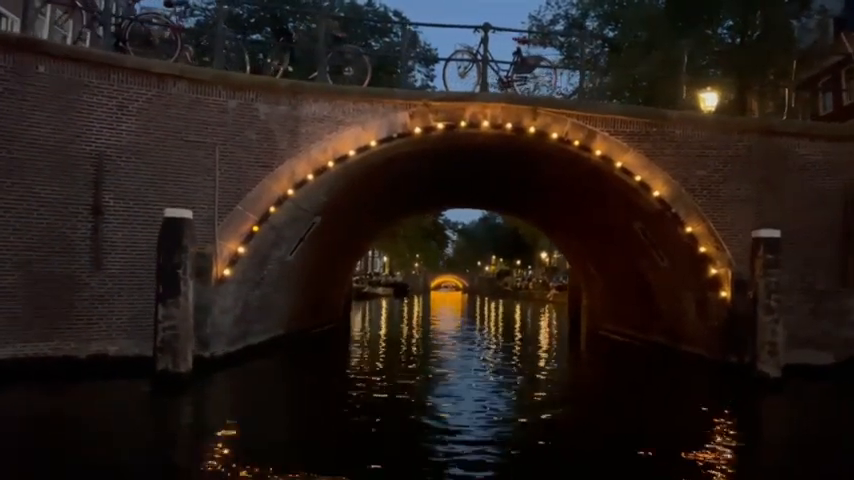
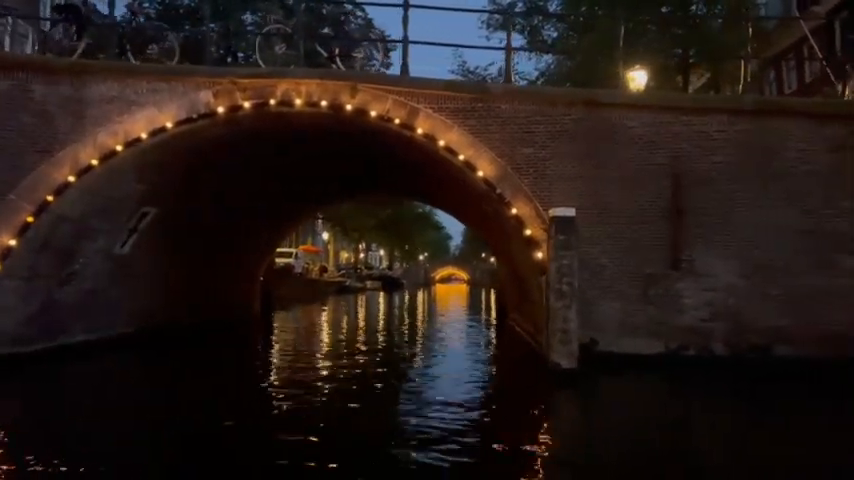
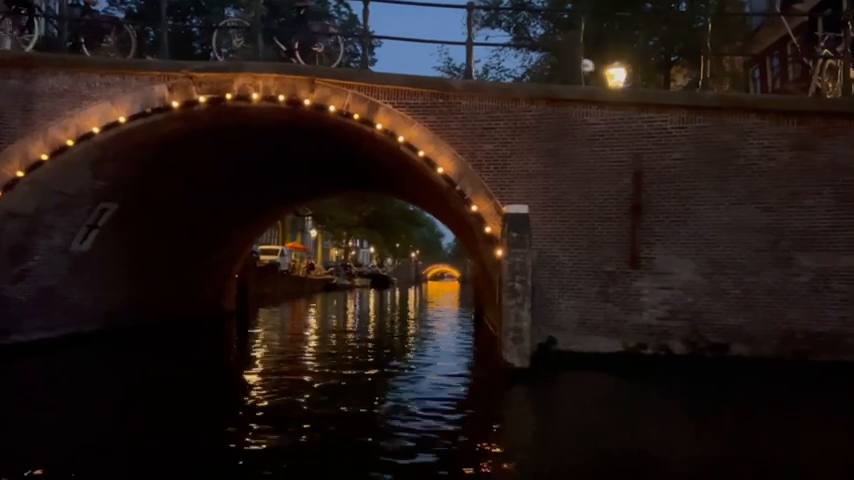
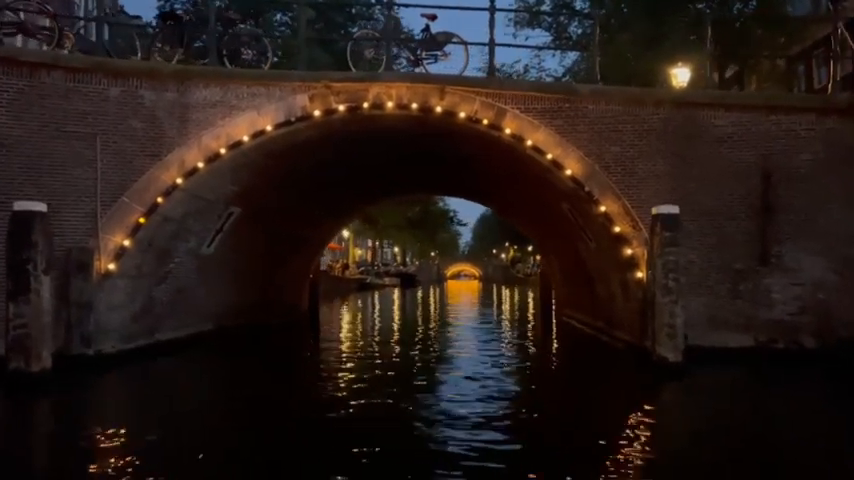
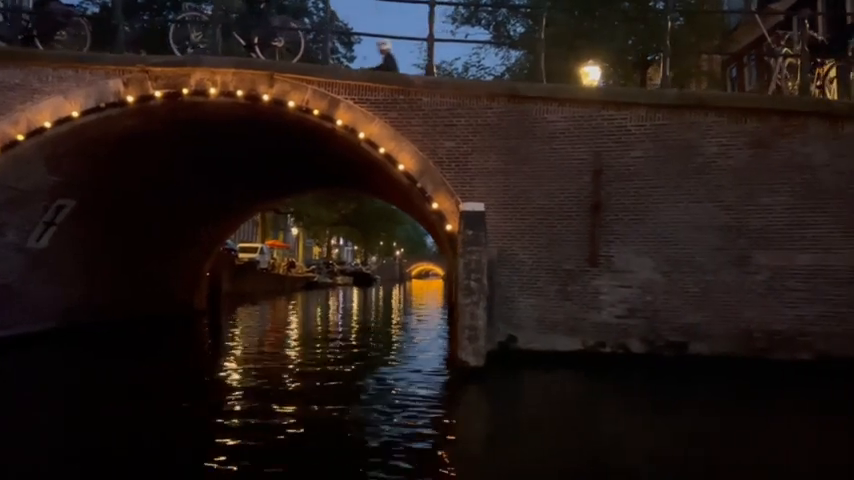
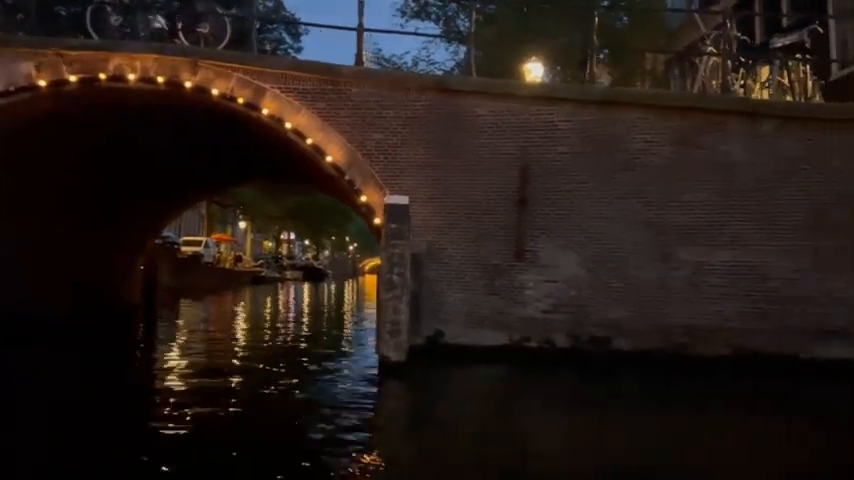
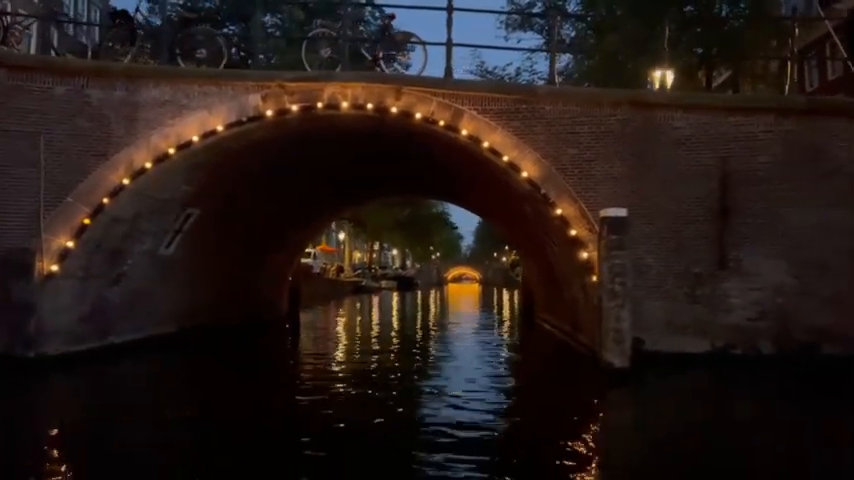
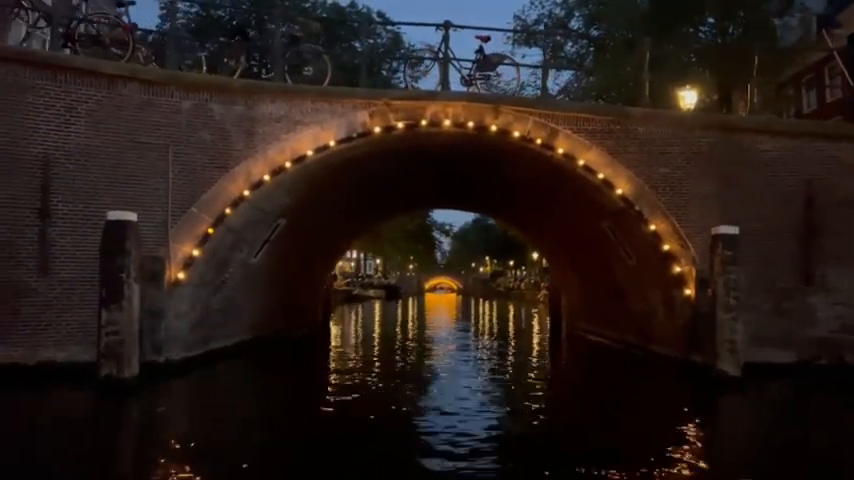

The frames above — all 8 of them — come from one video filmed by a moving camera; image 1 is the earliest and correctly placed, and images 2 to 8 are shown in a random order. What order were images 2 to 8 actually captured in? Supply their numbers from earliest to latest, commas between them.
8, 4, 7, 2, 3, 5, 6
